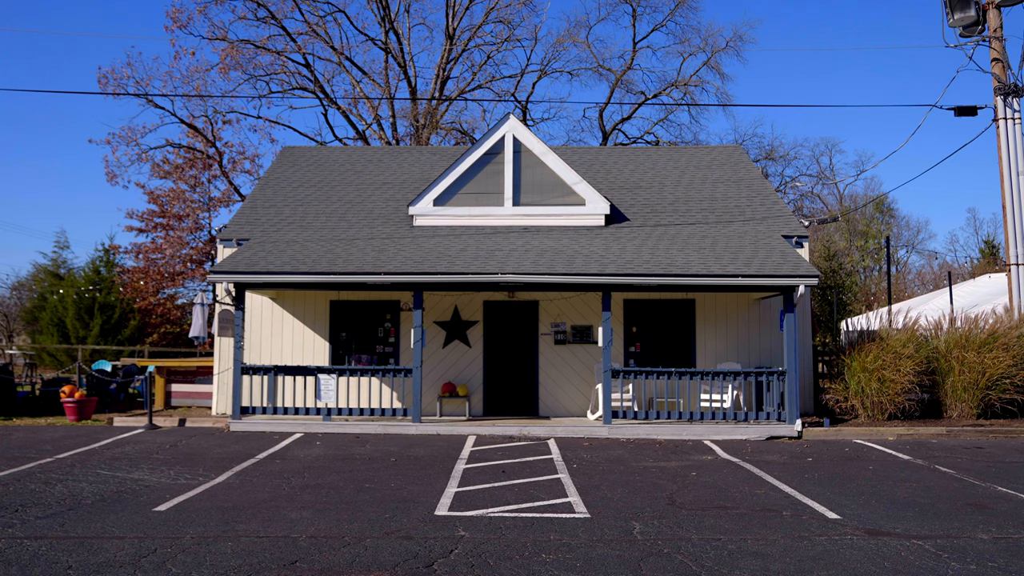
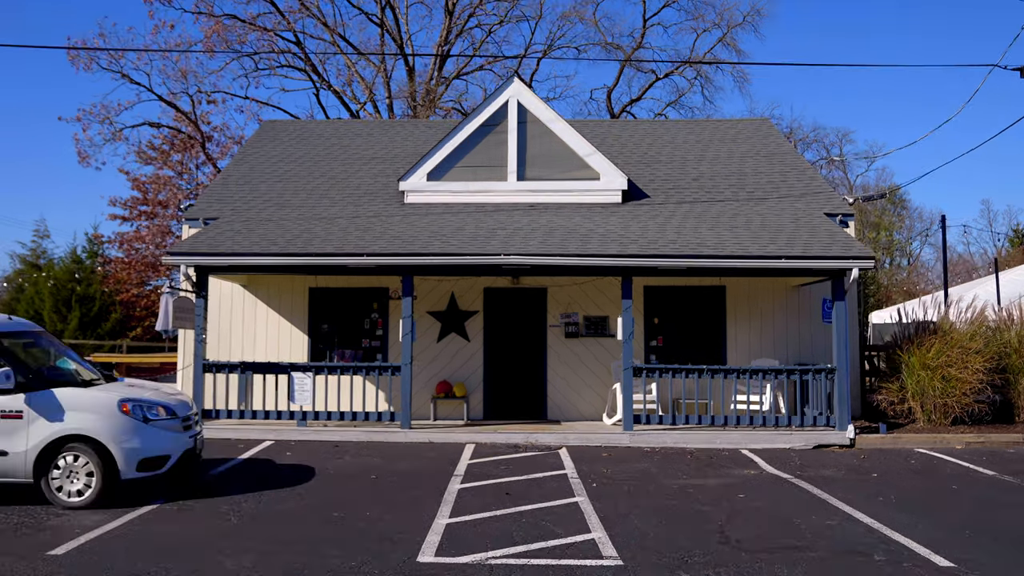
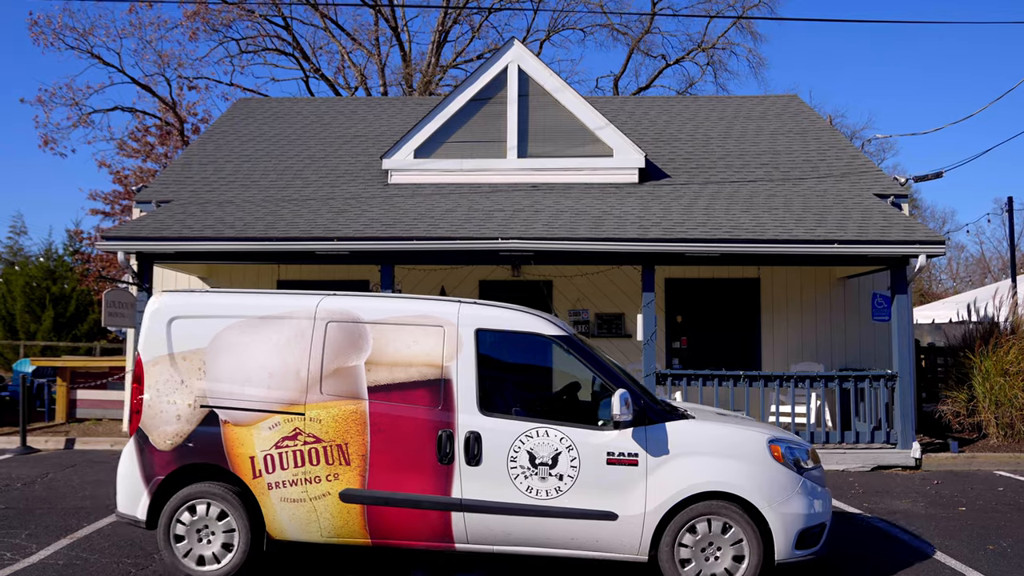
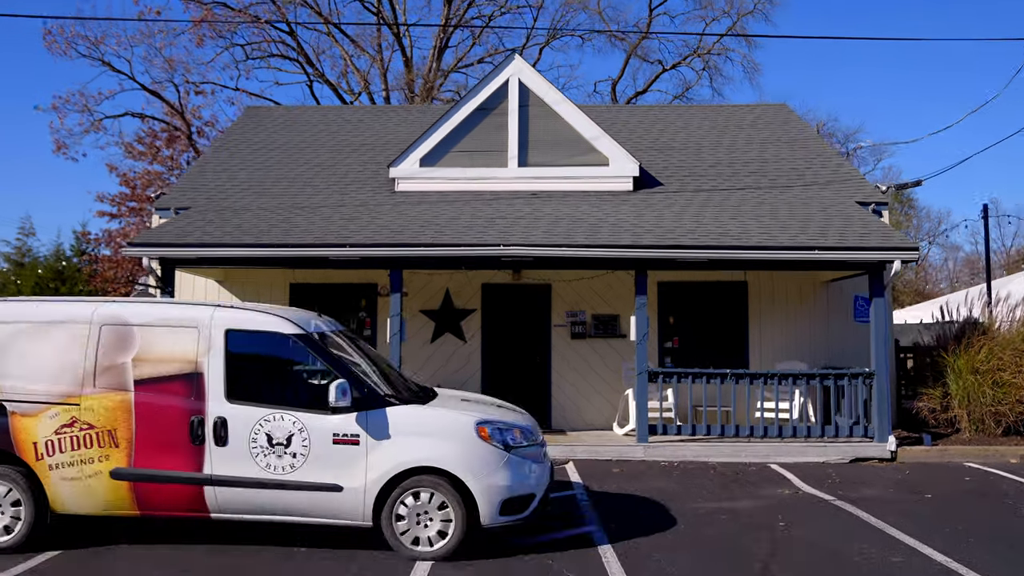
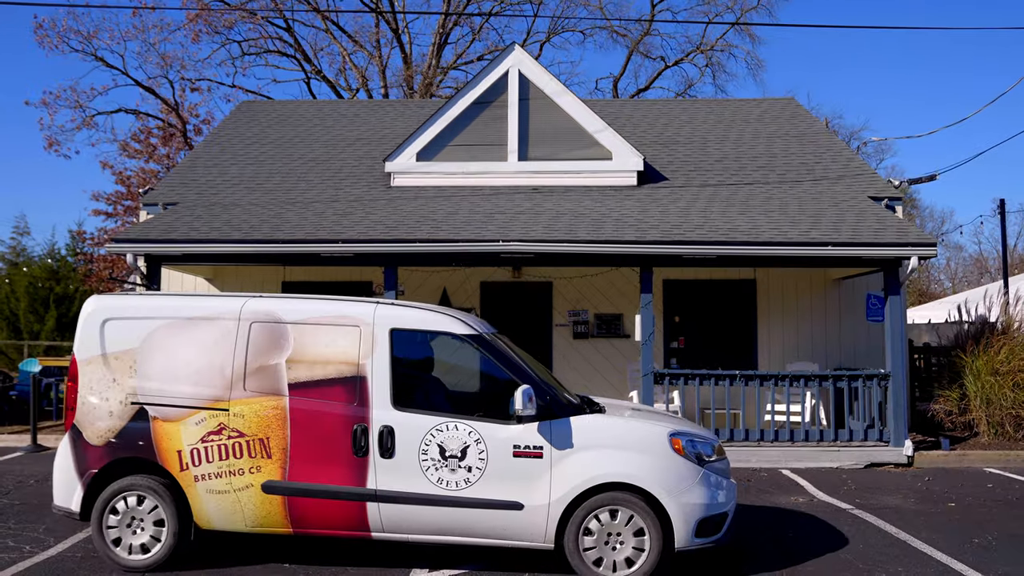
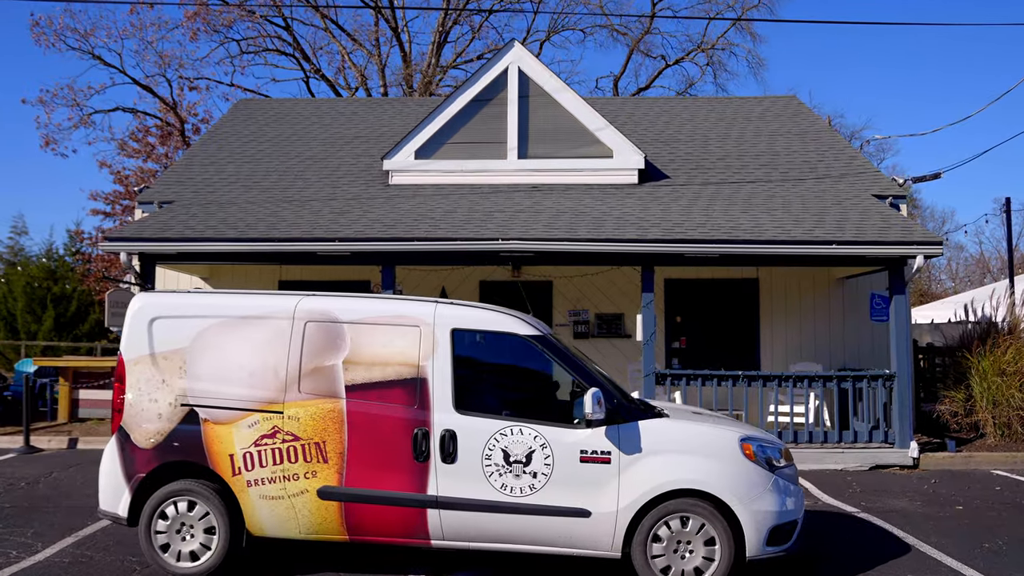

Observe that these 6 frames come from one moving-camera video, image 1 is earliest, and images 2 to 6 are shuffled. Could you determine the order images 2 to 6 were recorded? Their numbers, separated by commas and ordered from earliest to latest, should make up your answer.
2, 4, 5, 6, 3
